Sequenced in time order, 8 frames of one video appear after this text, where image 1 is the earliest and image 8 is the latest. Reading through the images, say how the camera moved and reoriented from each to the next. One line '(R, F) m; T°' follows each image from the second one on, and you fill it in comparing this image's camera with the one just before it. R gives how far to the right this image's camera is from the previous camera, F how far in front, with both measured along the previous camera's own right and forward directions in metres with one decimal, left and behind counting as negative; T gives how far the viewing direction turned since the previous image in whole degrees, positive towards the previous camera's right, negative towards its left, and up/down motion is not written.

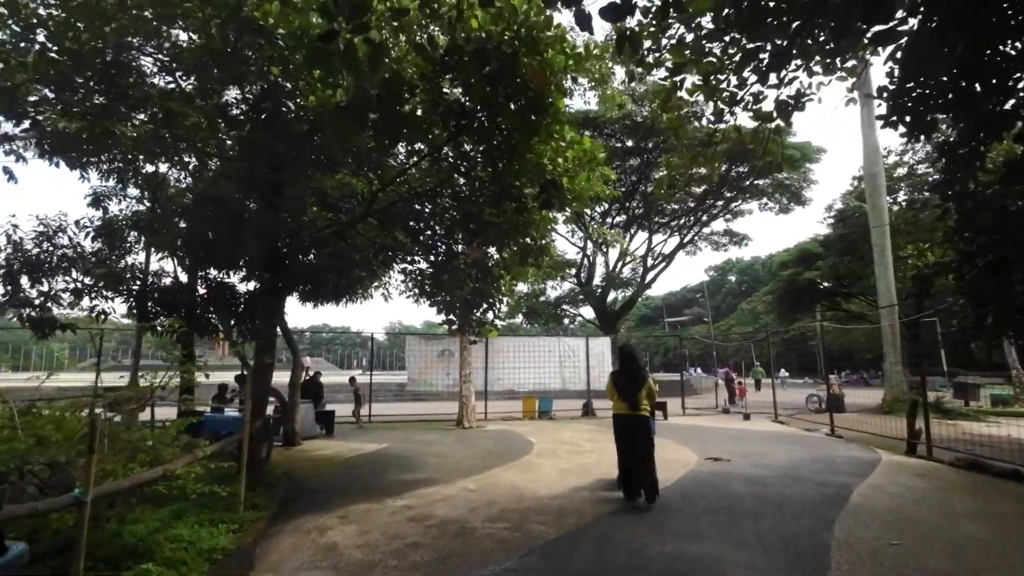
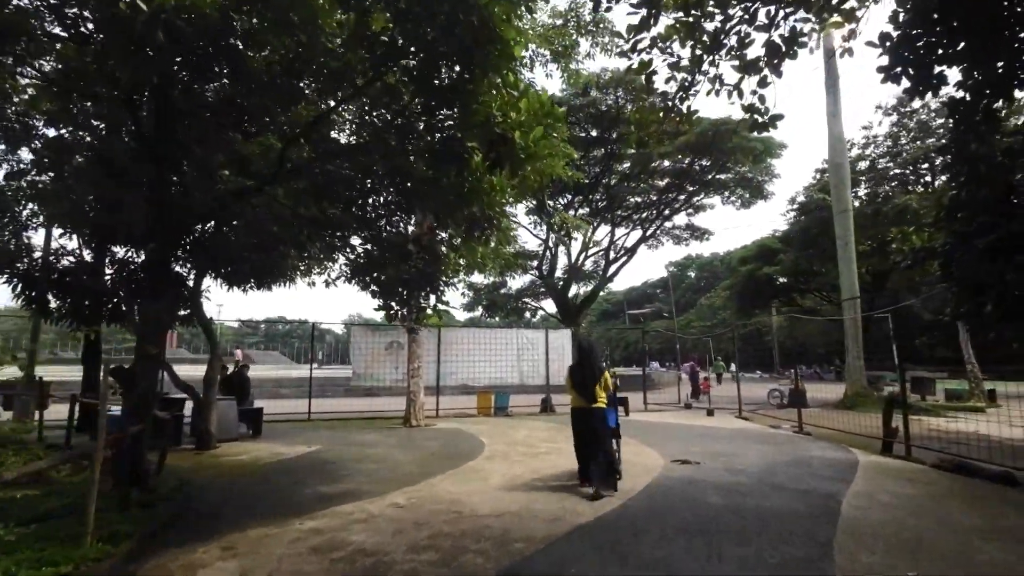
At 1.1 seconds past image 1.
(+0.2, +1.1) m; +4°
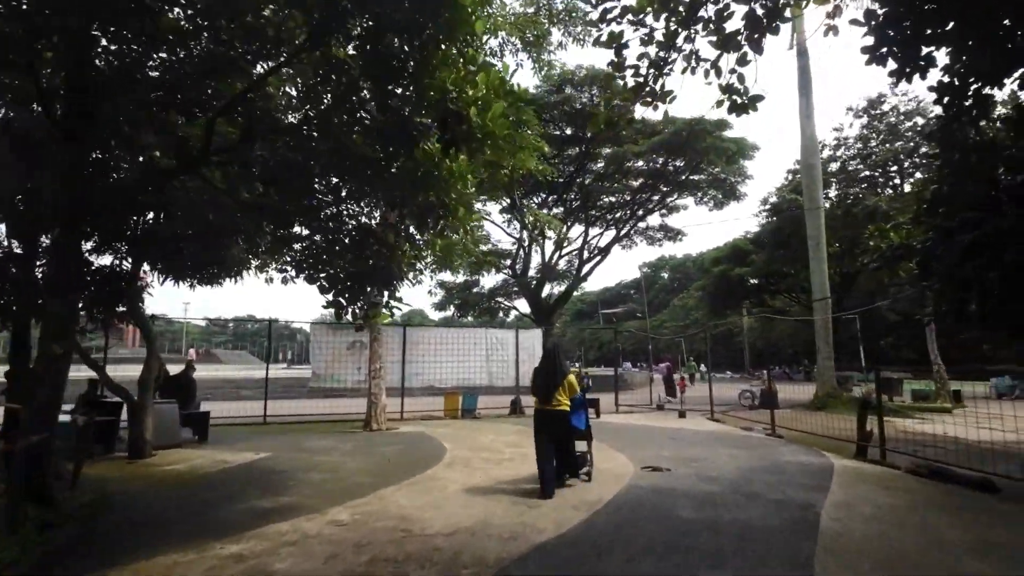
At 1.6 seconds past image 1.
(+0.2, +0.5) m; +3°
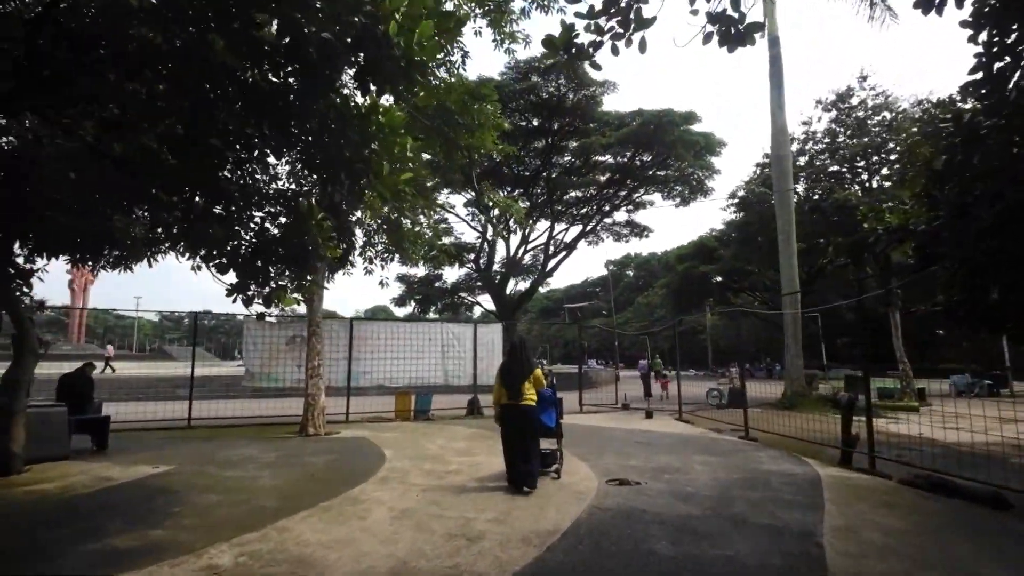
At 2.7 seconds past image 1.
(+0.2, +1.1) m; +3°
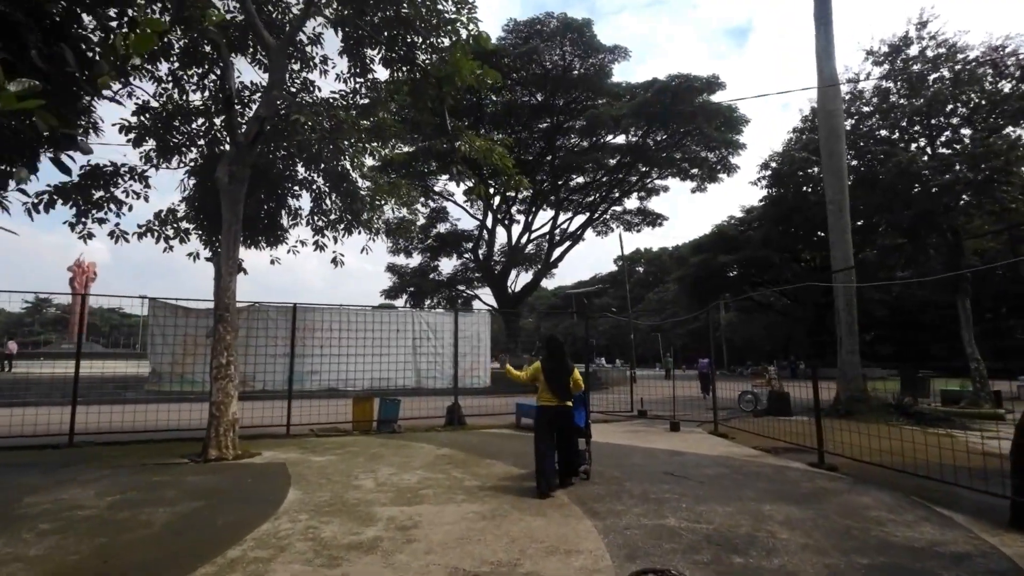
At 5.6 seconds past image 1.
(+0.4, +3.0) m; -1°
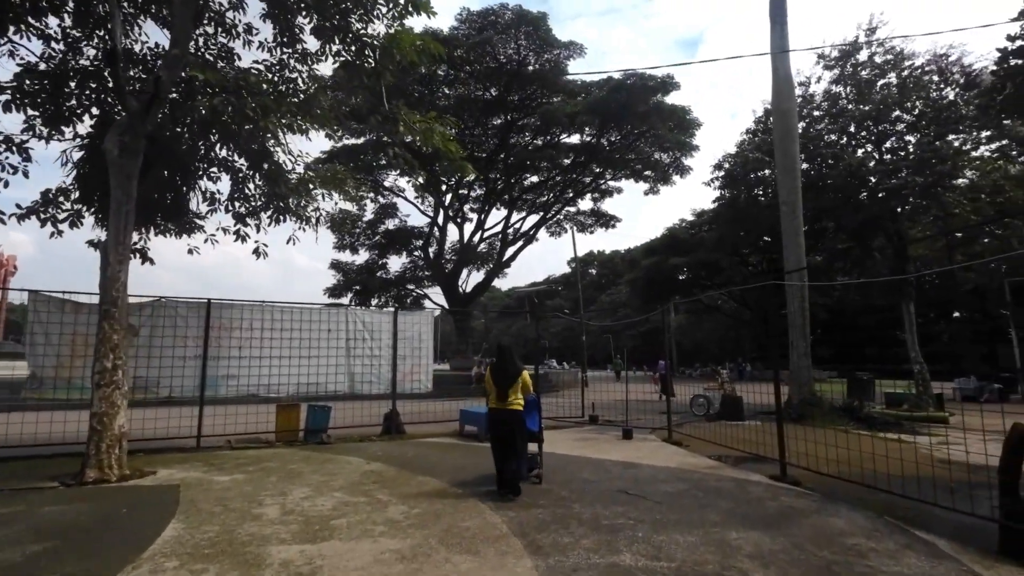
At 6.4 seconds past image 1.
(+0.2, +0.8) m; +5°
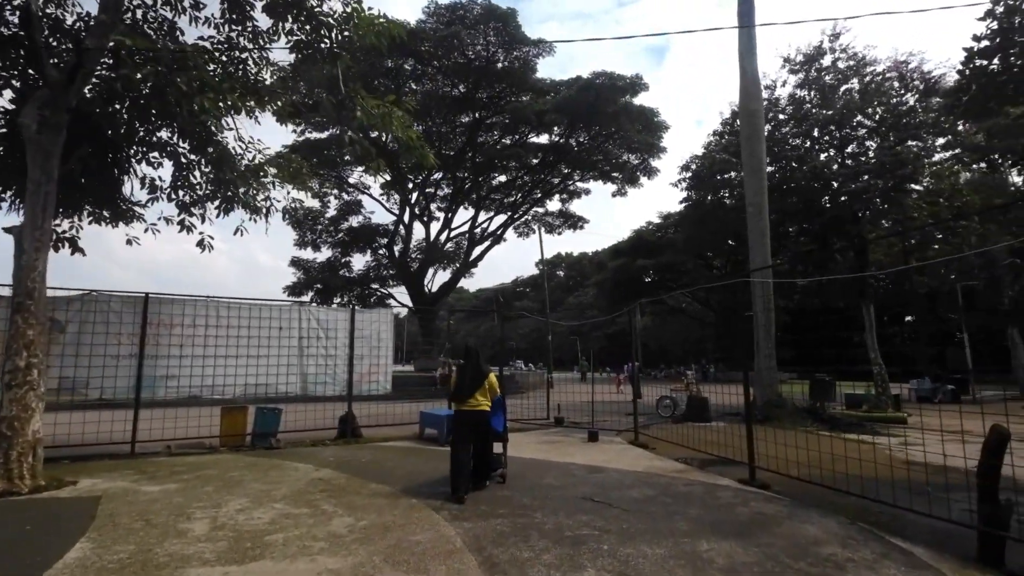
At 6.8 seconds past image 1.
(+0.1, +0.4) m; +3°
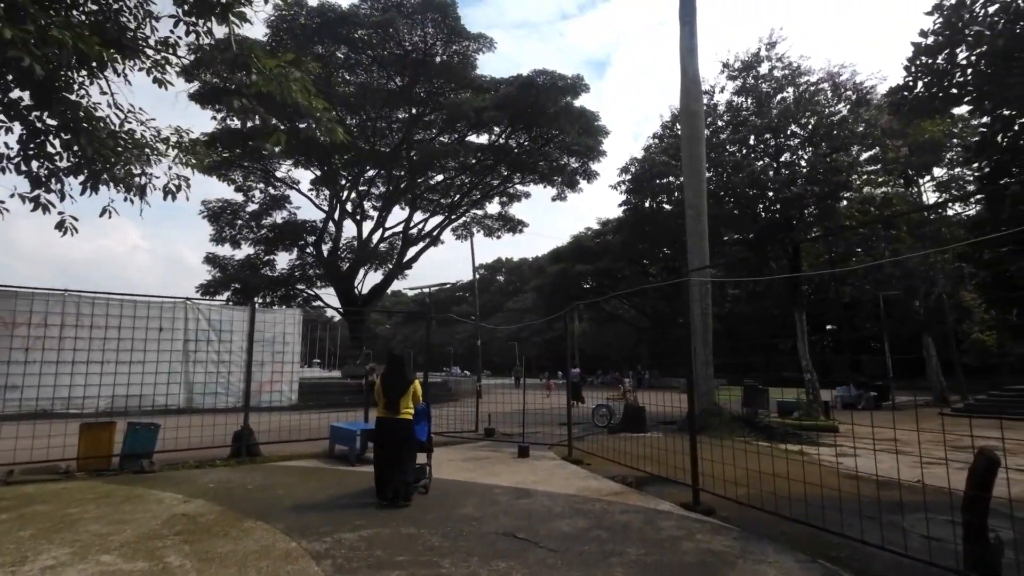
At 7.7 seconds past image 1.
(+0.3, +1.0) m; +6°
